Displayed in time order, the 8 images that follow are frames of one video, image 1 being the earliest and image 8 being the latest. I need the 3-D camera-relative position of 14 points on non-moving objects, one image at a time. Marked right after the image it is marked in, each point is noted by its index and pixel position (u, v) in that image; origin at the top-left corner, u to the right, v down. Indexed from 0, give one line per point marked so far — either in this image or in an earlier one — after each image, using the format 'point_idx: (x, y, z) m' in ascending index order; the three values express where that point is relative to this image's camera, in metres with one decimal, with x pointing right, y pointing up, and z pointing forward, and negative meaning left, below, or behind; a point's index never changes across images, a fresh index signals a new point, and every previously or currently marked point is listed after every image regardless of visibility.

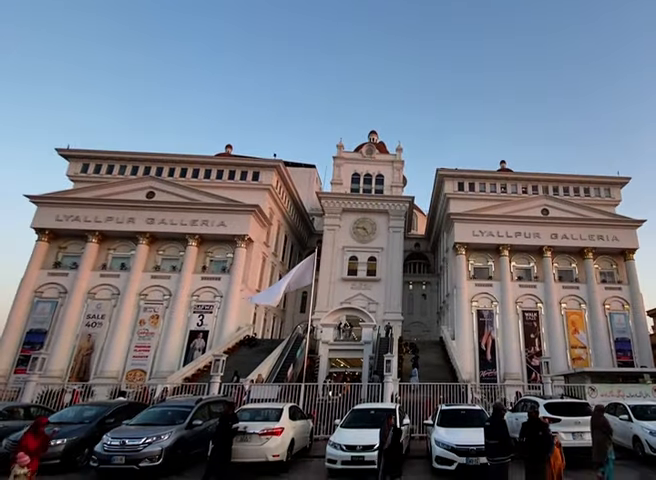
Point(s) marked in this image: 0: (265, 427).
0: (-3.2, -9.4, +16.5) m
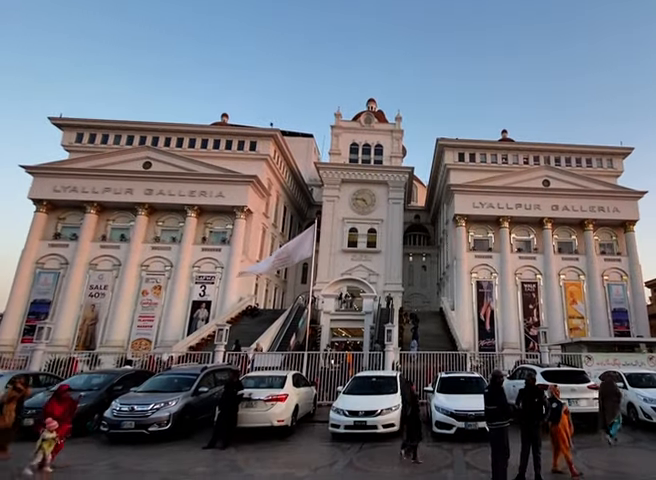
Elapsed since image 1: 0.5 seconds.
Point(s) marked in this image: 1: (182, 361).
0: (-3.0, -7.9, +16.9) m
1: (-7.5, -6.4, +17.5) m
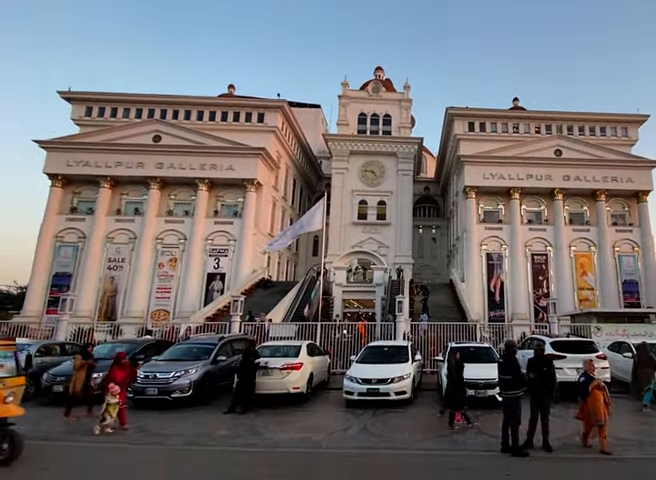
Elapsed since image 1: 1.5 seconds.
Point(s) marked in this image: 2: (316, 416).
0: (-2.3, -6.5, +17.4) m
1: (-6.8, -5.0, +18.0) m
2: (-0.8, -8.8, +16.5) m
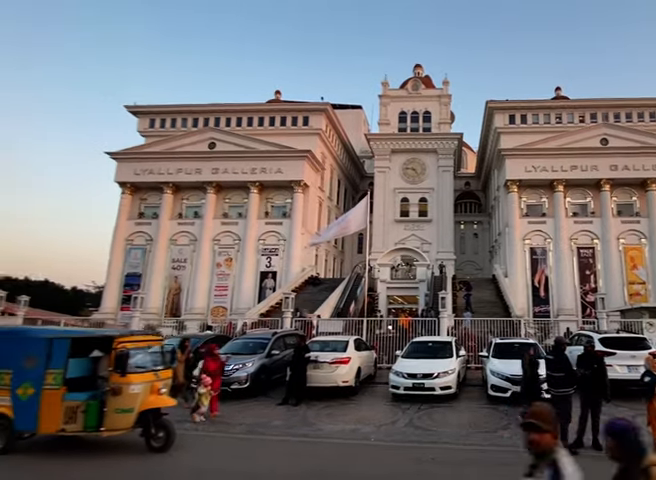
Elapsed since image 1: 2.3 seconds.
0: (+0.3, -6.4, +18.0) m
1: (-4.1, -5.0, +18.9) m
2: (+1.8, -8.7, +17.0) m
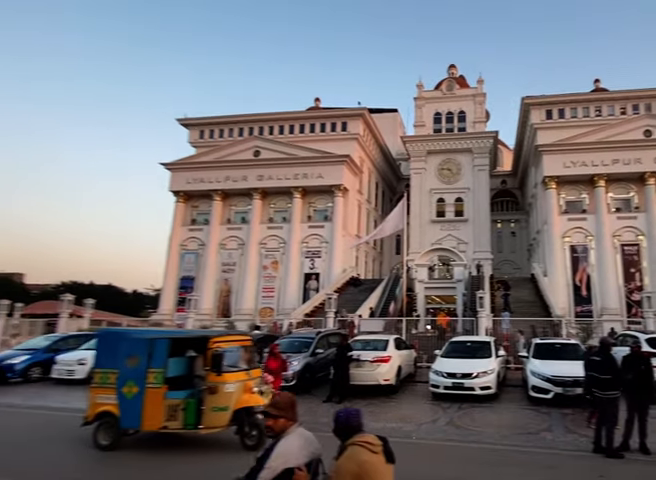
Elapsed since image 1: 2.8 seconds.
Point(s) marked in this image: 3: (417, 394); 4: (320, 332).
0: (+2.7, -6.5, +18.4) m
1: (-1.7, -5.2, +19.6) m
2: (+4.2, -8.8, +17.3) m
3: (+5.3, -8.9, +19.1) m
4: (-0.6, -5.3, +19.0) m
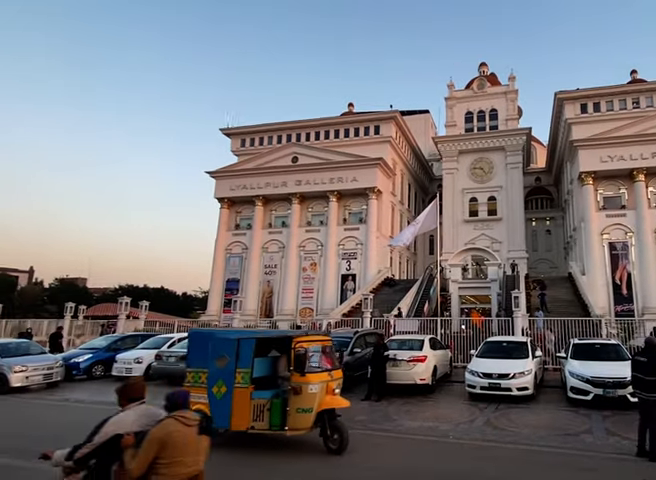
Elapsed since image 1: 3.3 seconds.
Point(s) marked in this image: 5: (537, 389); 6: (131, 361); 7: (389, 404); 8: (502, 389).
0: (+4.8, -6.5, +18.6) m
1: (+0.4, -5.3, +20.1) m
2: (+6.2, -8.8, +17.4) m
3: (+7.4, -9.0, +19.2) m
4: (+1.5, -5.5, +19.4) m
5: (+12.8, -9.0, +20.0) m
6: (-10.3, -6.4, +17.2) m
7: (+3.3, -8.8, +17.5) m
8: (+9.7, -7.9, +17.7) m
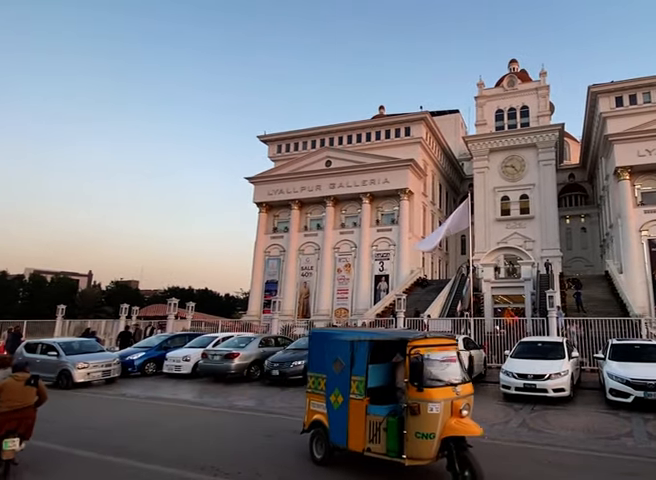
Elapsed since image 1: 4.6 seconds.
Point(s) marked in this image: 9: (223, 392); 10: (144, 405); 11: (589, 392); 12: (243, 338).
0: (+6.7, -6.5, +18.7) m
1: (+2.5, -5.4, +20.3) m
2: (+8.1, -8.8, +17.4) m
3: (+9.5, -8.9, +19.1) m
4: (+3.5, -5.5, +19.6) m
5: (+14.9, -8.9, +19.6) m
6: (-8.4, -6.6, +18.1) m
7: (+5.3, -8.8, +17.7) m
8: (+11.6, -7.9, +17.5) m
9: (-5.2, -7.4, +16.0) m
10: (-7.9, -7.1, +14.2) m
11: (+15.8, -9.1, +19.6) m
12: (-4.9, -5.6, +18.6) m
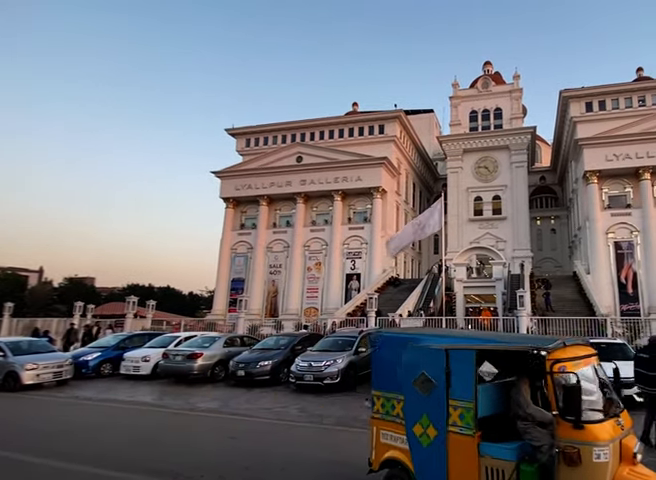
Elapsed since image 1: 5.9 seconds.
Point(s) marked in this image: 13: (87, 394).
0: (+5.0, -6.5, +18.6) m
1: (+0.7, -5.3, +20.1) m
2: (+6.5, -8.8, +17.4) m
3: (+7.7, -8.9, +19.2) m
4: (+1.8, -5.4, +19.5) m
5: (+13.1, -9.0, +19.9) m
6: (-10.1, -6.4, +17.4) m
7: (+3.6, -8.7, +17.6) m
8: (+10.0, -7.9, +17.7) m
9: (-6.7, -7.2, +15.4) m
10: (-9.3, -6.9, +13.5) m
11: (+14.0, -9.1, +20.0) m
12: (-6.6, -5.4, +18.0) m
13: (-10.9, -7.0, +14.7) m
